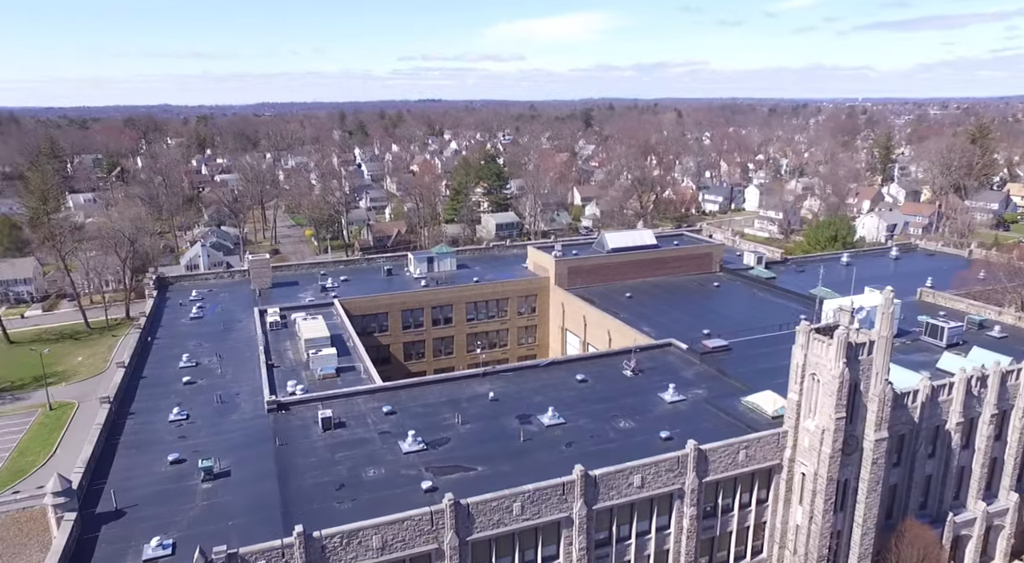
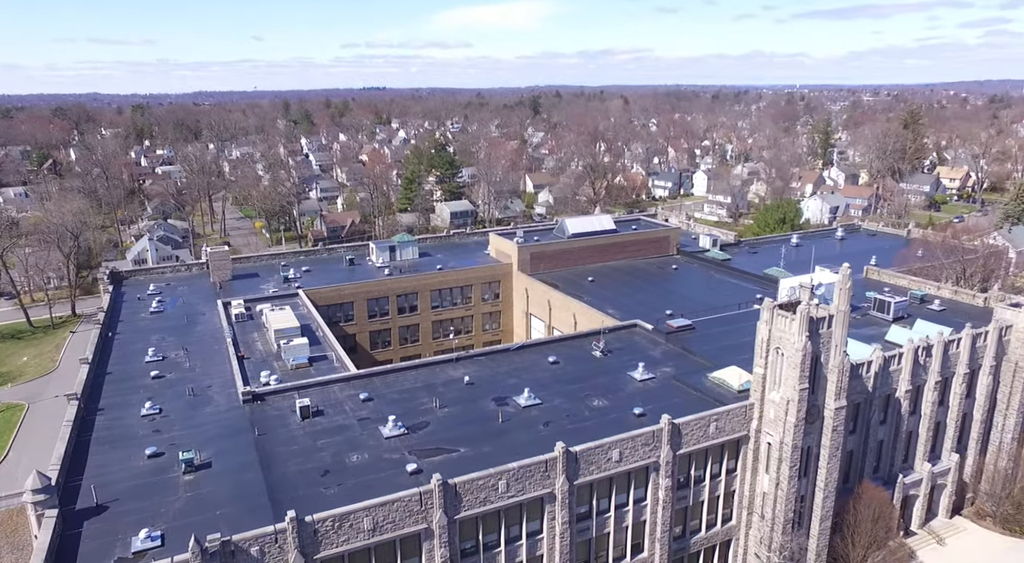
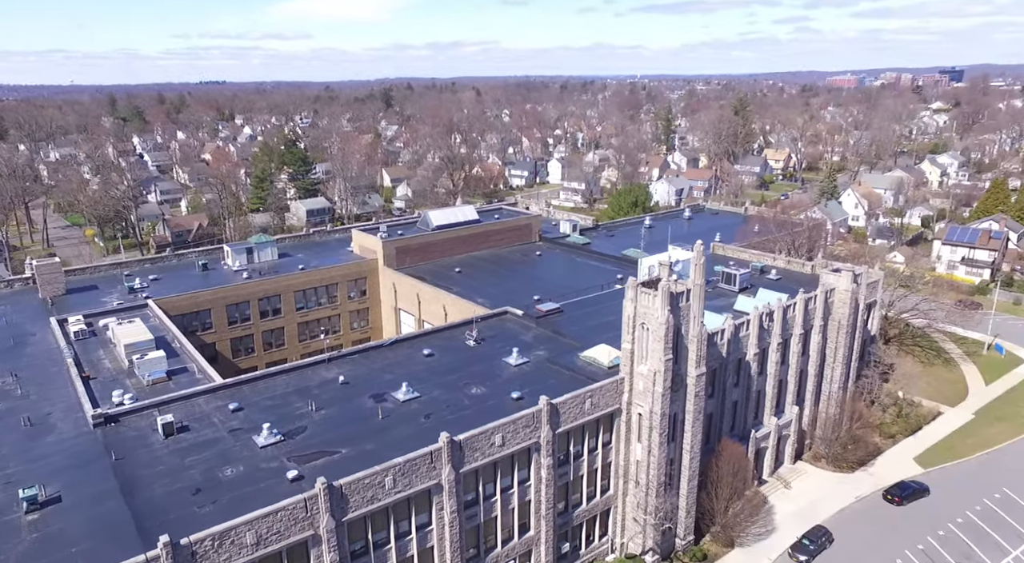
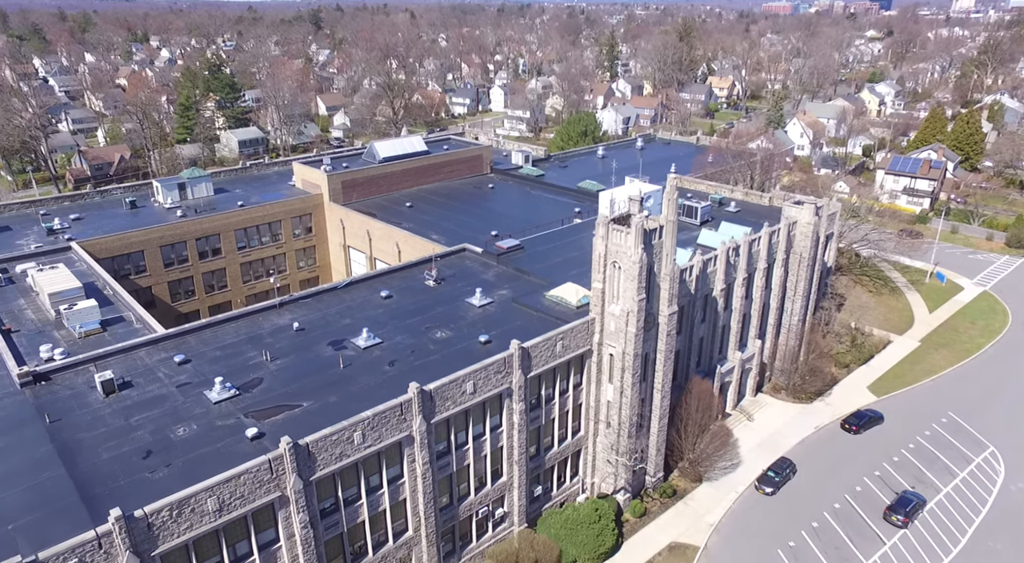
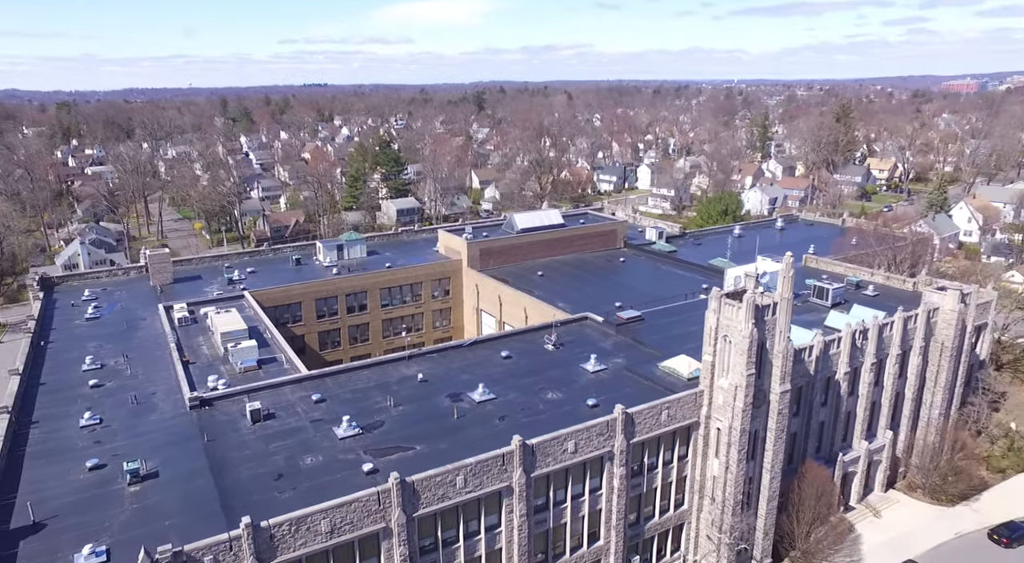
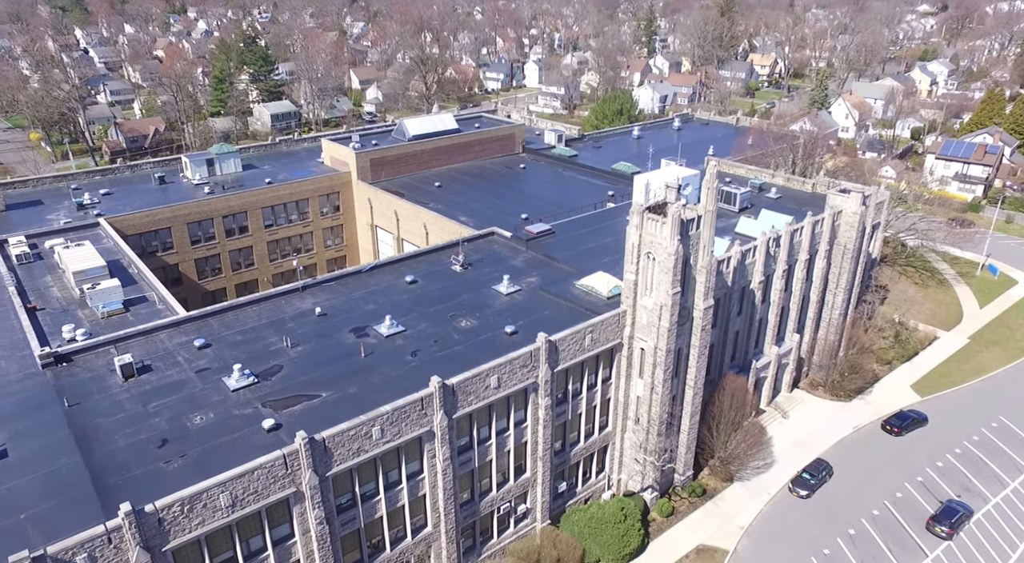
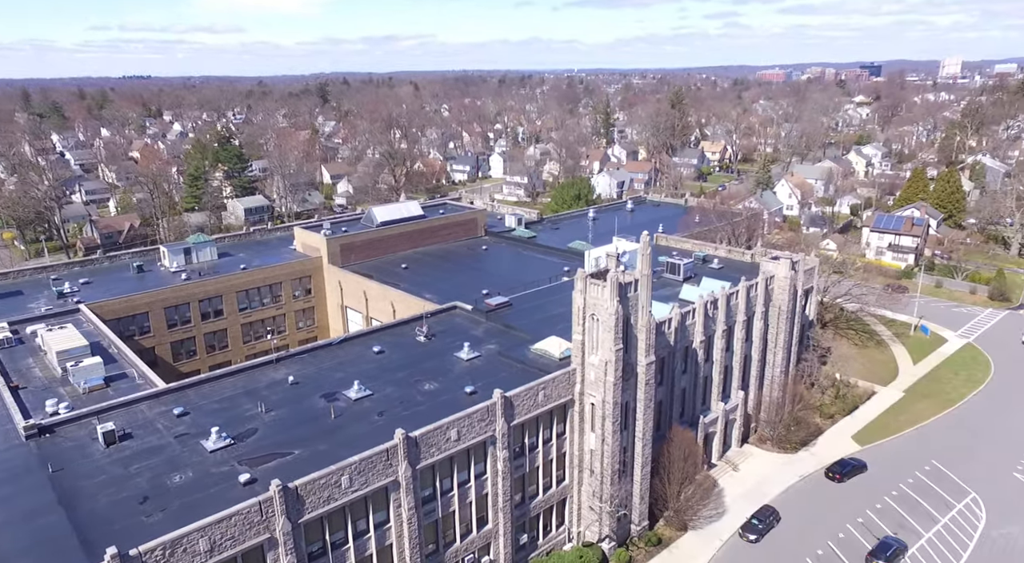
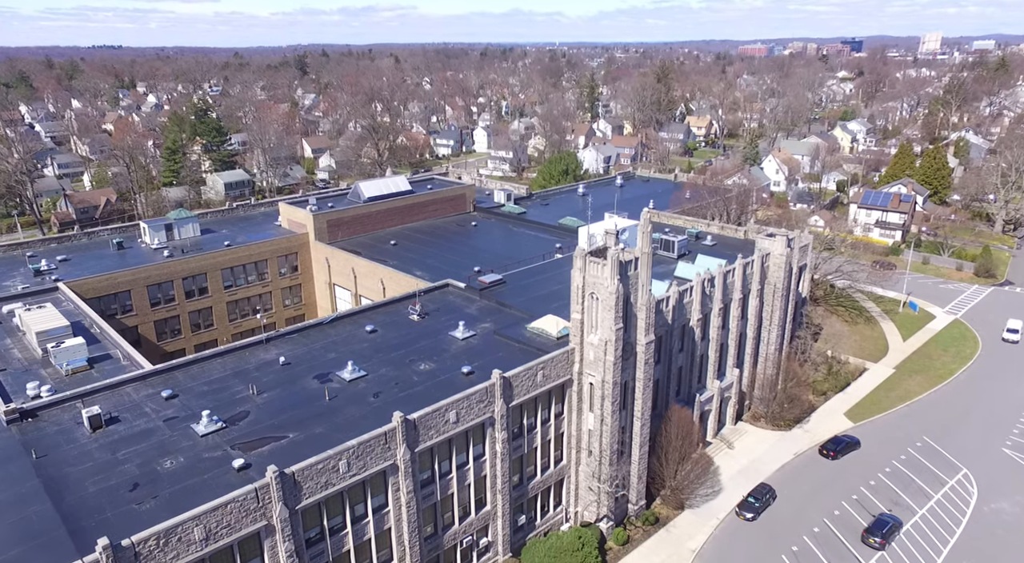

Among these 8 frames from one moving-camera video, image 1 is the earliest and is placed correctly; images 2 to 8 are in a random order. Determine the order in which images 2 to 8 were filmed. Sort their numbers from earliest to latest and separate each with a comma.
2, 5, 3, 7, 8, 4, 6
